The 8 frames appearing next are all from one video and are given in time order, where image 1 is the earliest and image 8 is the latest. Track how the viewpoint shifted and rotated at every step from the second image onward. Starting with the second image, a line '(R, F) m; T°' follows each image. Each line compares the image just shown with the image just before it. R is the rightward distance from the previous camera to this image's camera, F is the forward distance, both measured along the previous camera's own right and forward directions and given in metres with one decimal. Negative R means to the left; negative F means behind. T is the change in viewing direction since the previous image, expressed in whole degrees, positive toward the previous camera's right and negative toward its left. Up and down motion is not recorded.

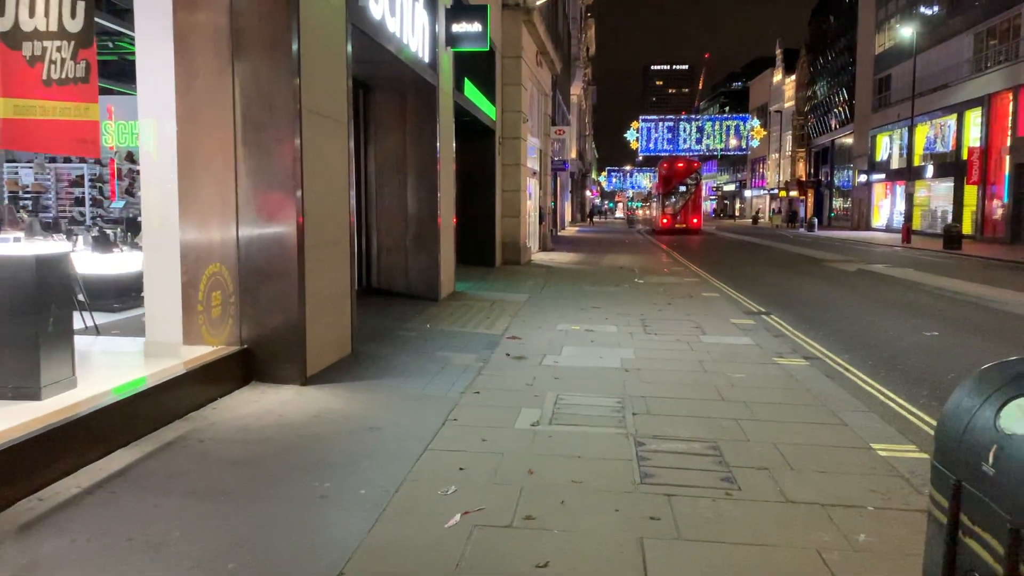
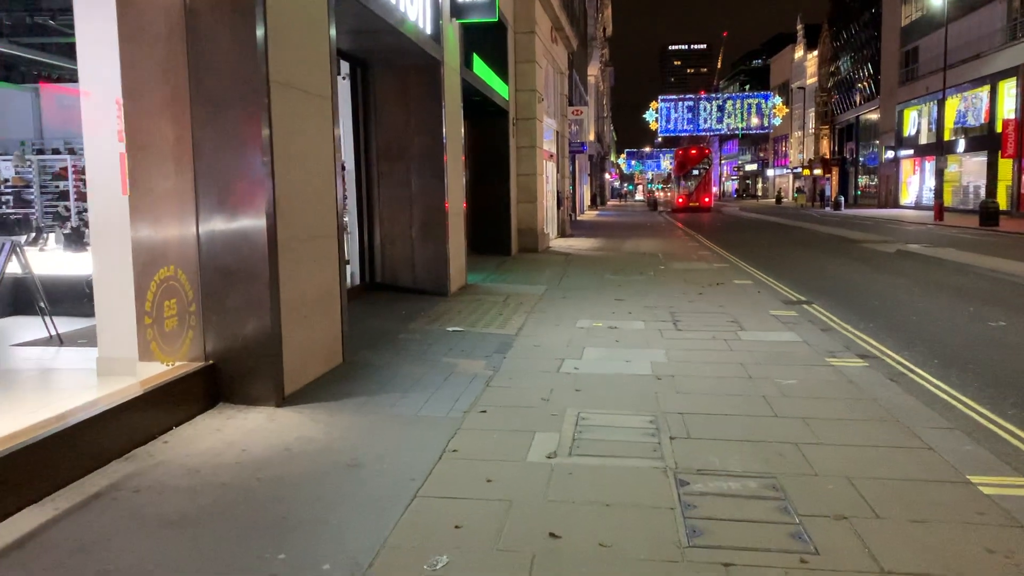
(+0.1, +1.0) m; -1°
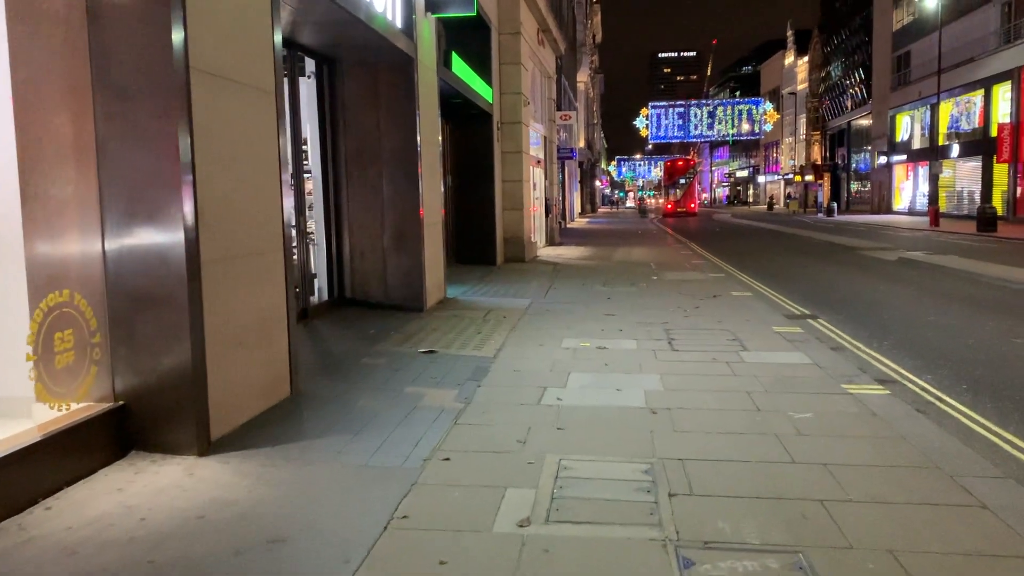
(+0.1, +0.9) m; +1°
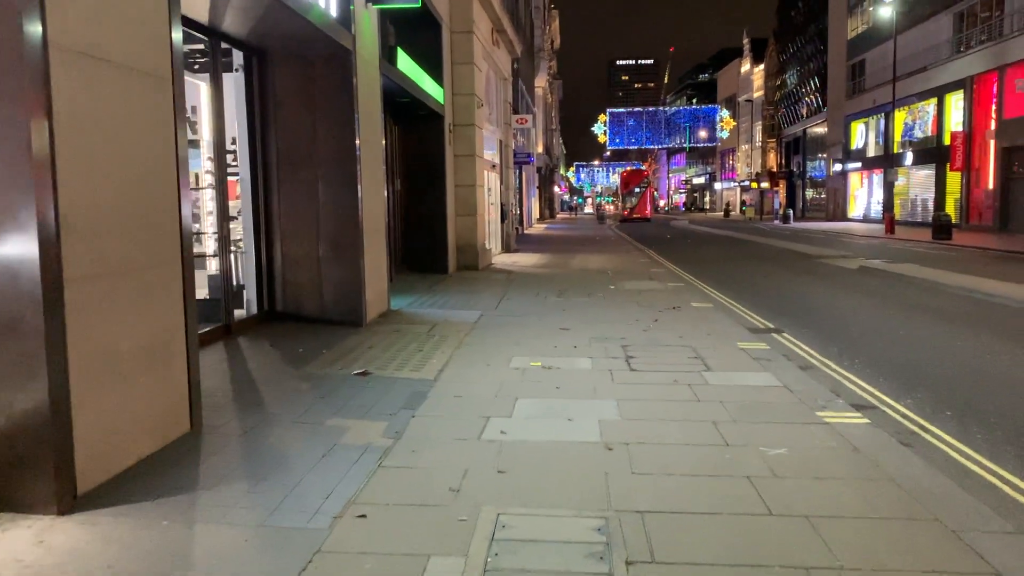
(+0.1, +0.7) m; +3°
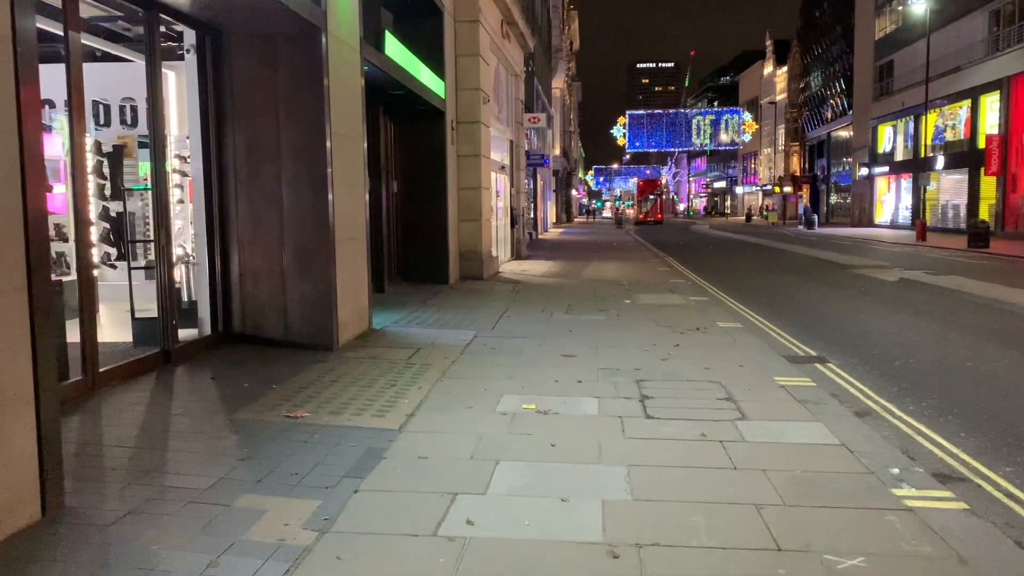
(+0.2, +1.4) m; -1°
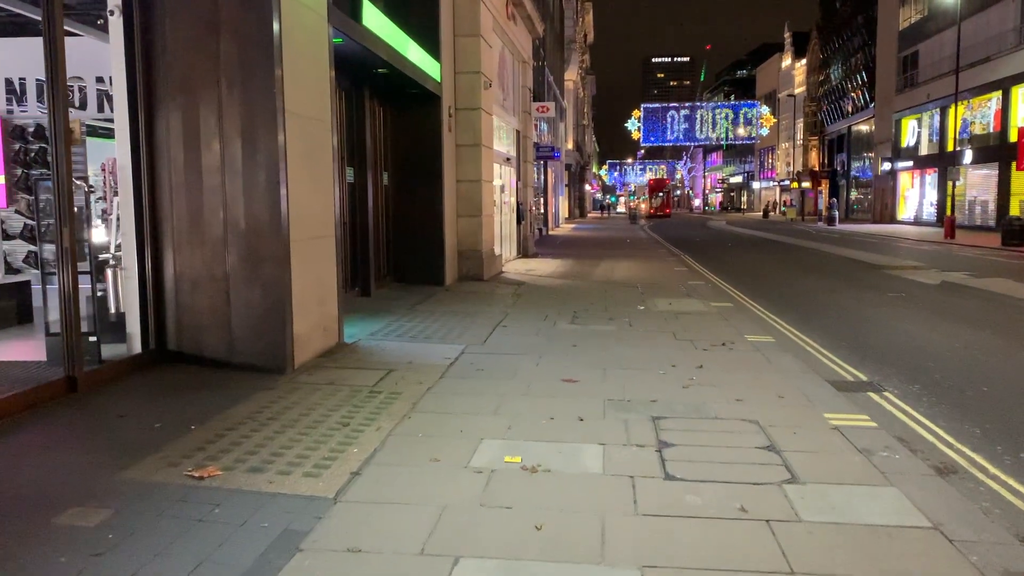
(+0.2, +1.4) m; -1°
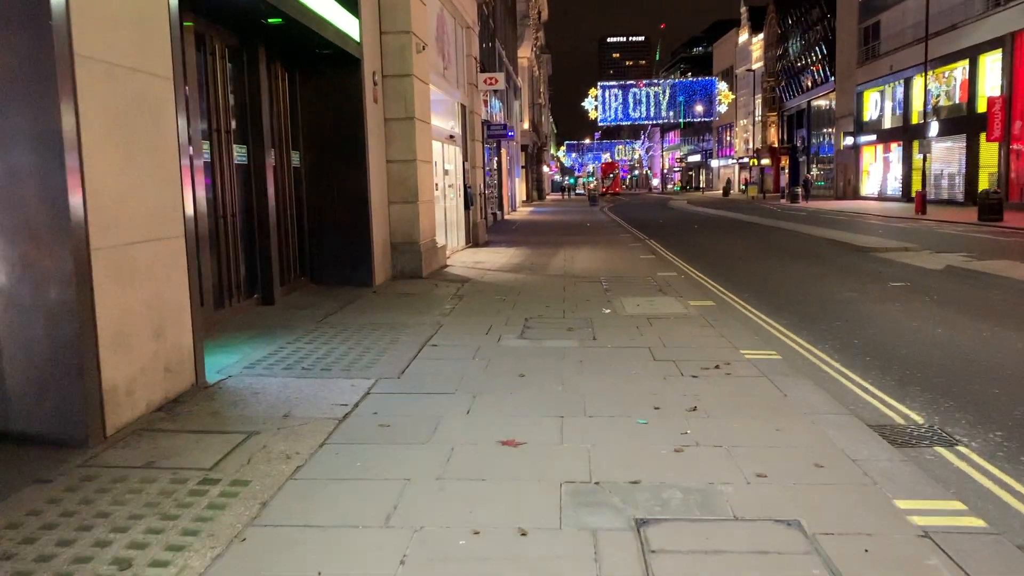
(+0.3, +2.2) m; +3°
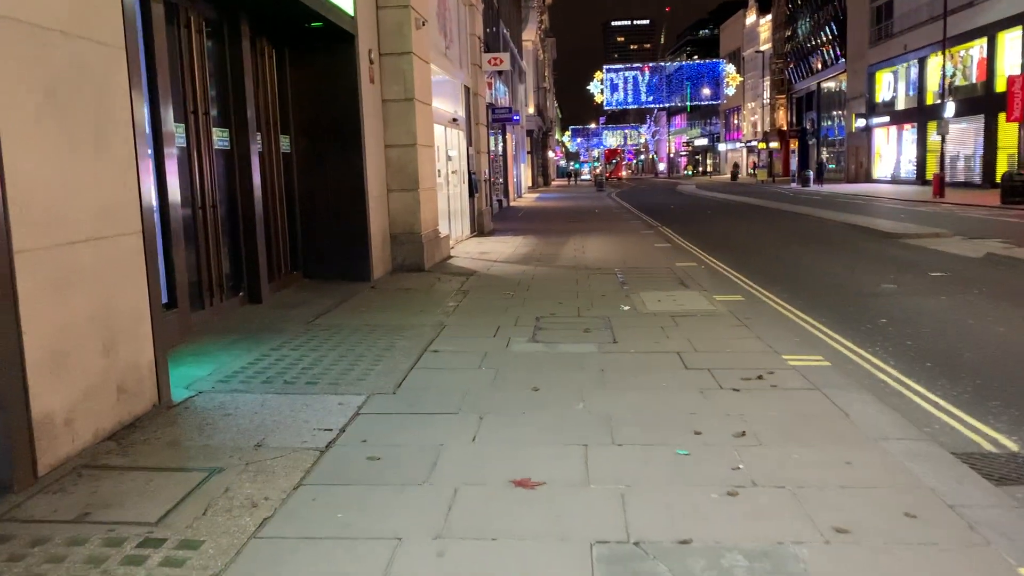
(0.0, +0.9) m; 0°
